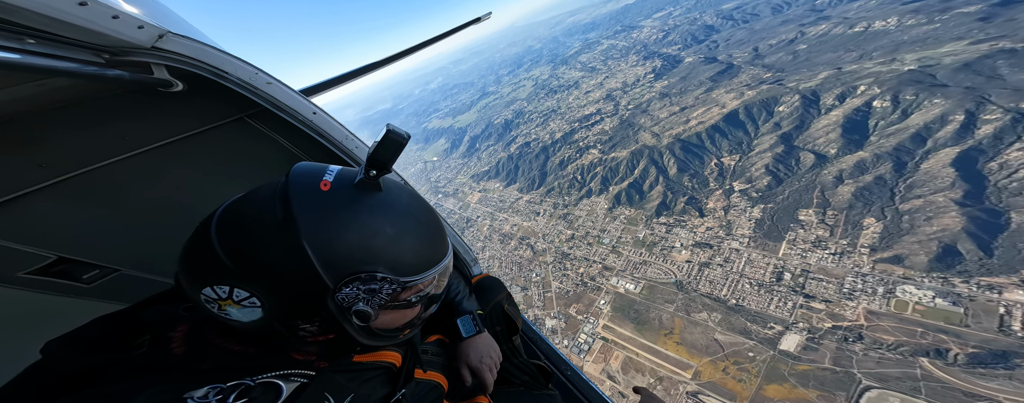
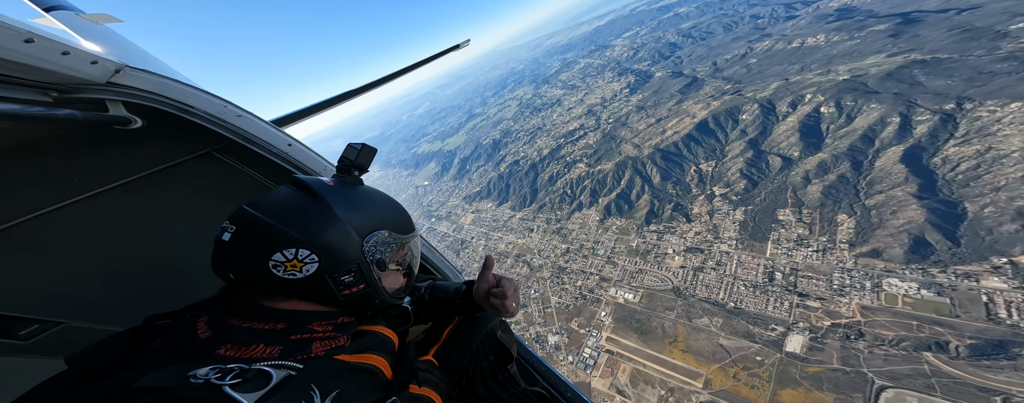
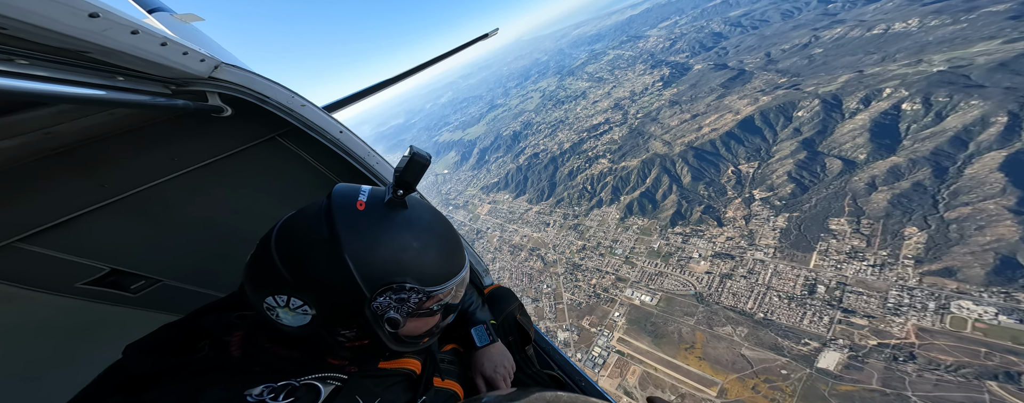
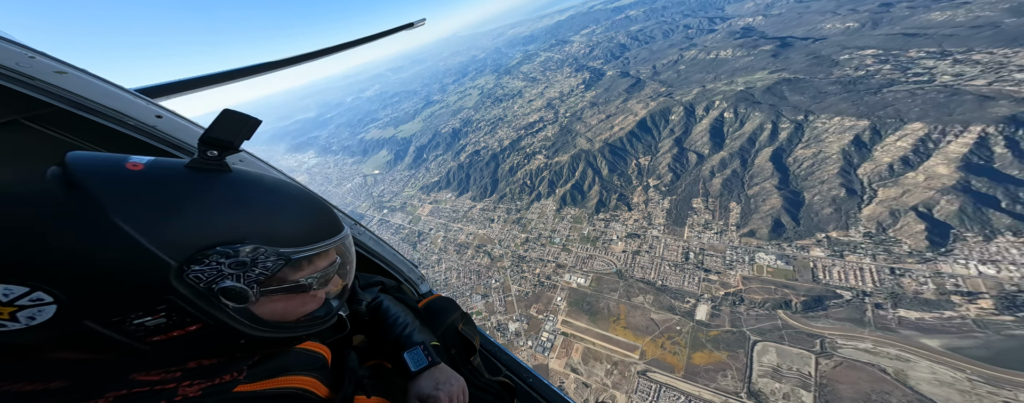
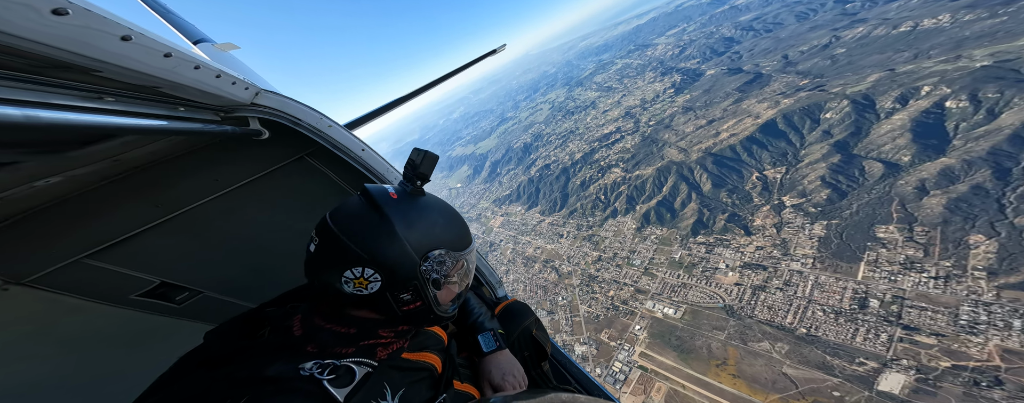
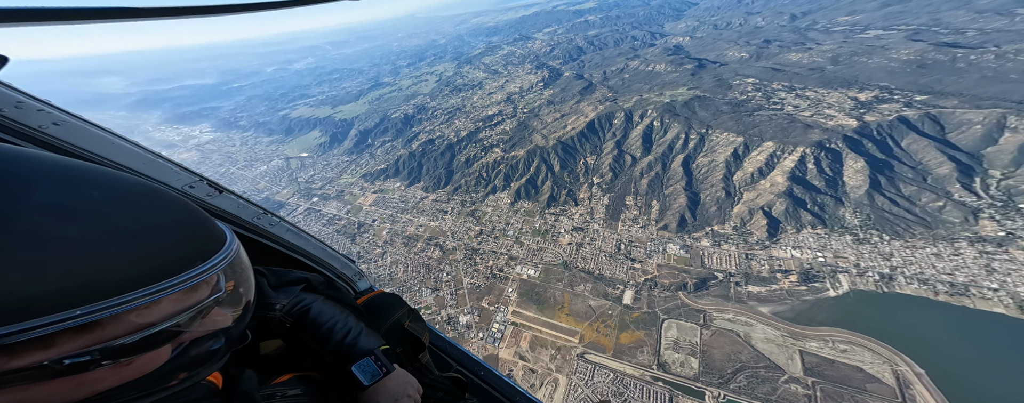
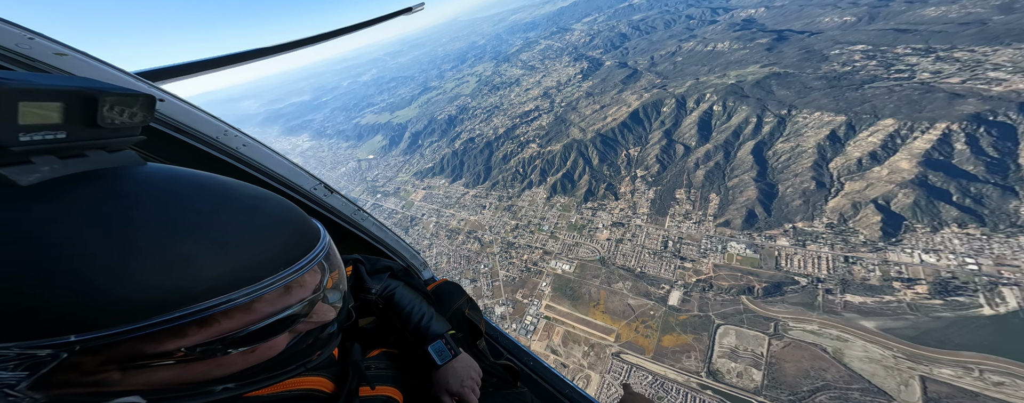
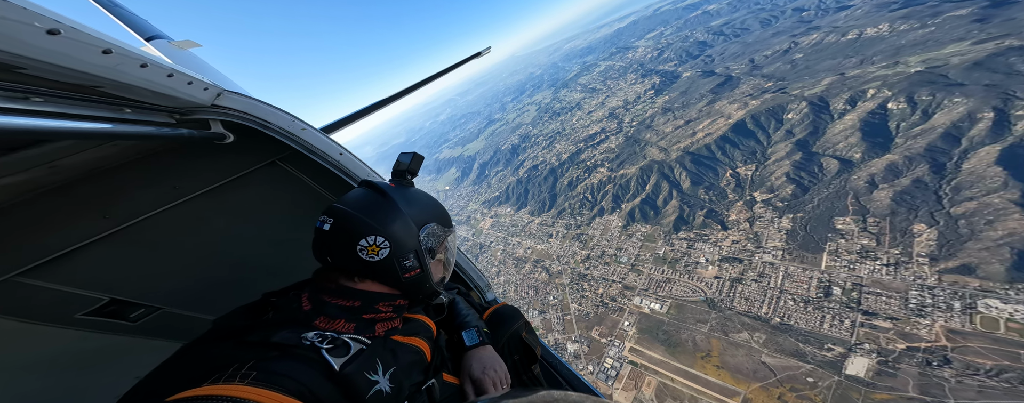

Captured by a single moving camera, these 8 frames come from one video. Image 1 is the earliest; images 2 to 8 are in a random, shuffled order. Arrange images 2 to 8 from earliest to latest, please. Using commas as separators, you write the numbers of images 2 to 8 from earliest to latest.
3, 5, 8, 2, 4, 6, 7
